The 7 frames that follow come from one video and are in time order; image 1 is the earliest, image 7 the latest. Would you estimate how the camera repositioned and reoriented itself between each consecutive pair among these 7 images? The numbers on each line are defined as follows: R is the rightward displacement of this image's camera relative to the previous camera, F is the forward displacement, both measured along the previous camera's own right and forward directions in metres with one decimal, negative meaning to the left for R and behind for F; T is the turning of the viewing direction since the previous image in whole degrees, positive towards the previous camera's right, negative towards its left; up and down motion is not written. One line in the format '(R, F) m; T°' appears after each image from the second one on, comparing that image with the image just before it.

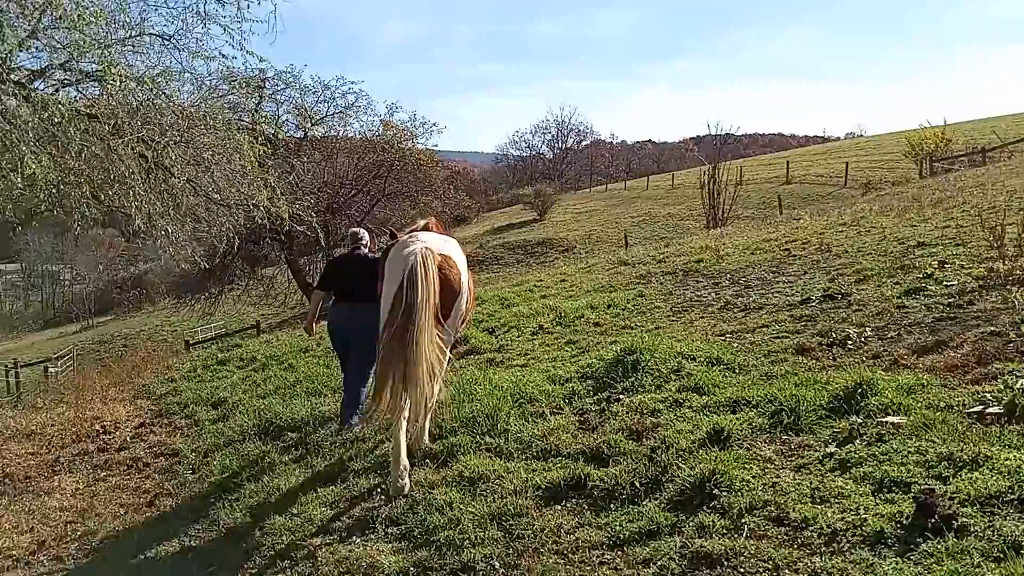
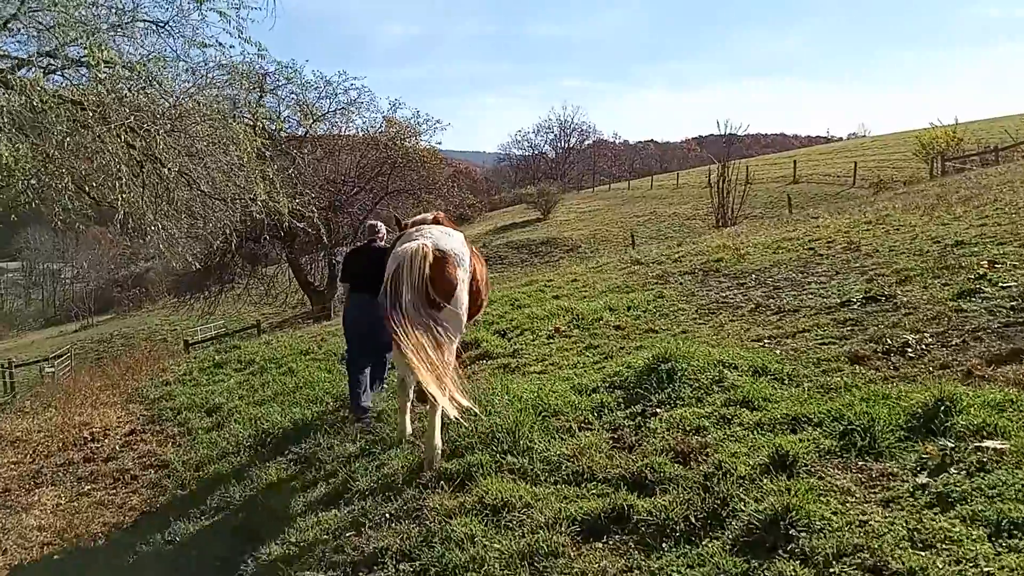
(-0.1, +0.5) m; 0°
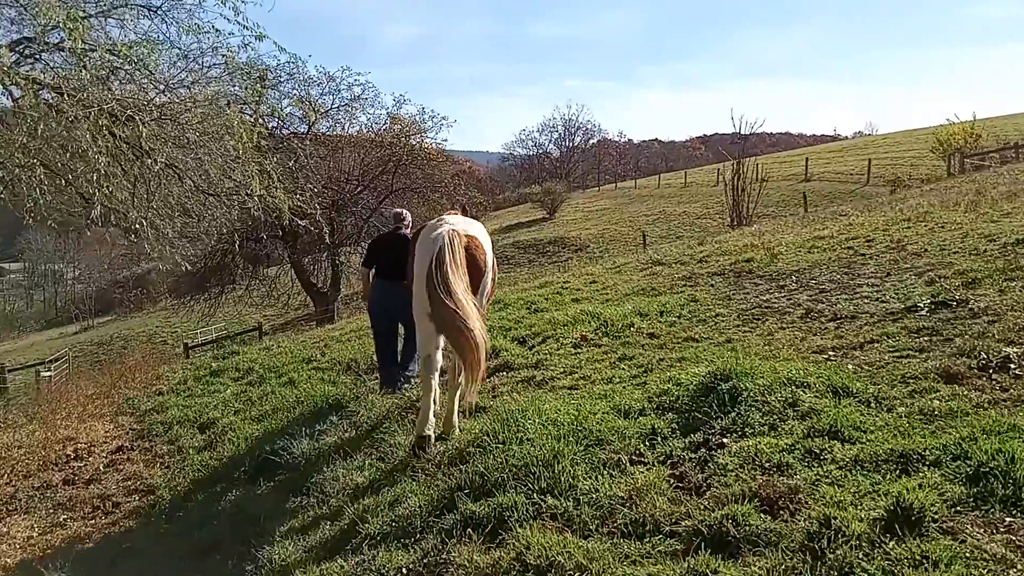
(-0.2, +0.7) m; 0°
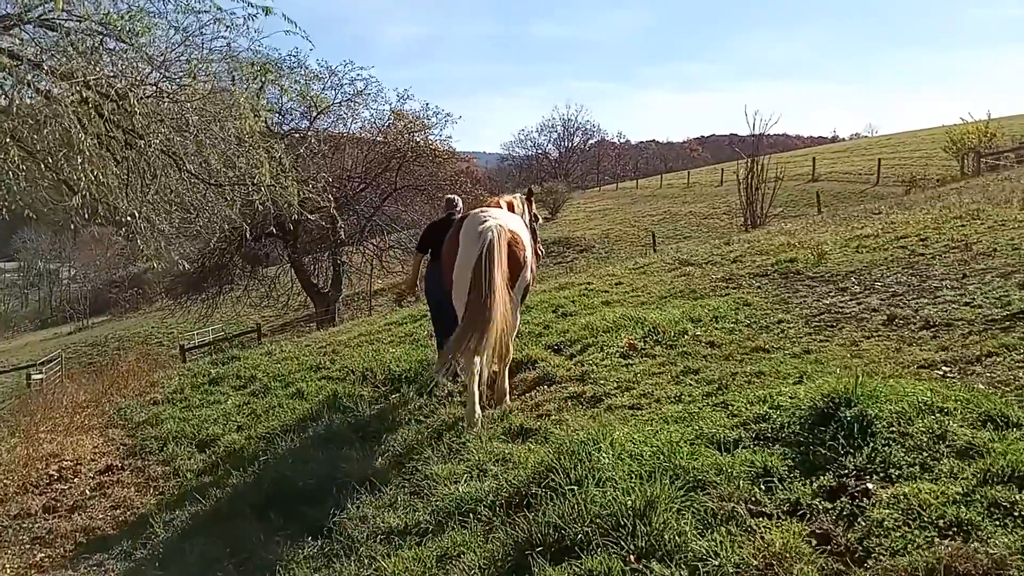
(-0.3, +0.8) m; 0°
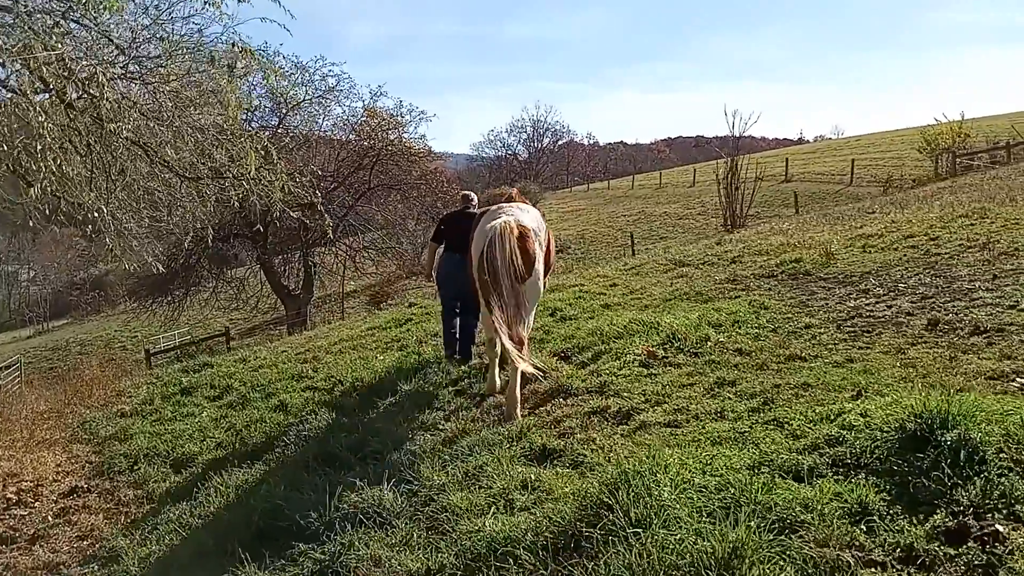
(-0.3, +0.5) m; +2°
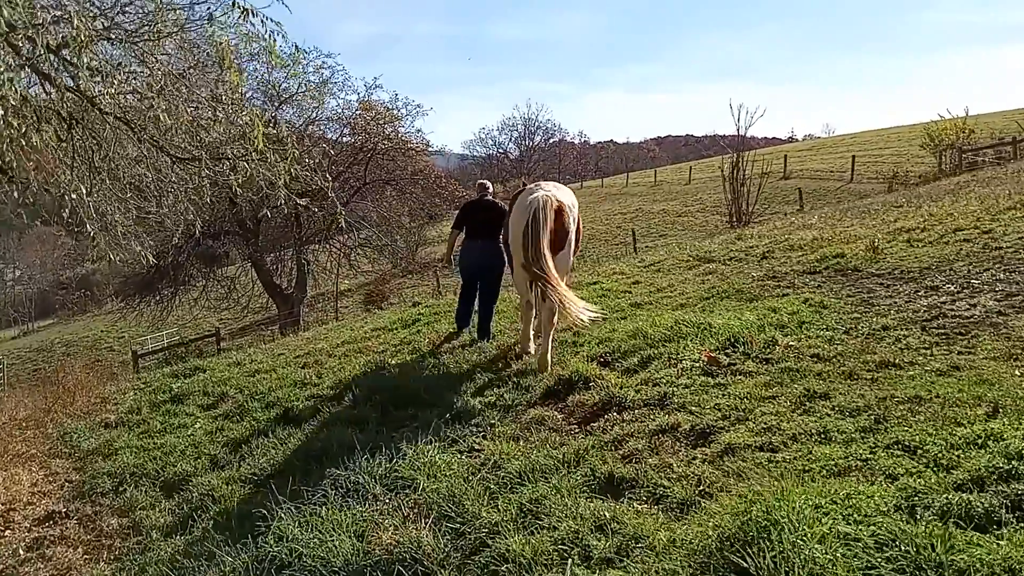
(-0.3, +0.7) m; +1°
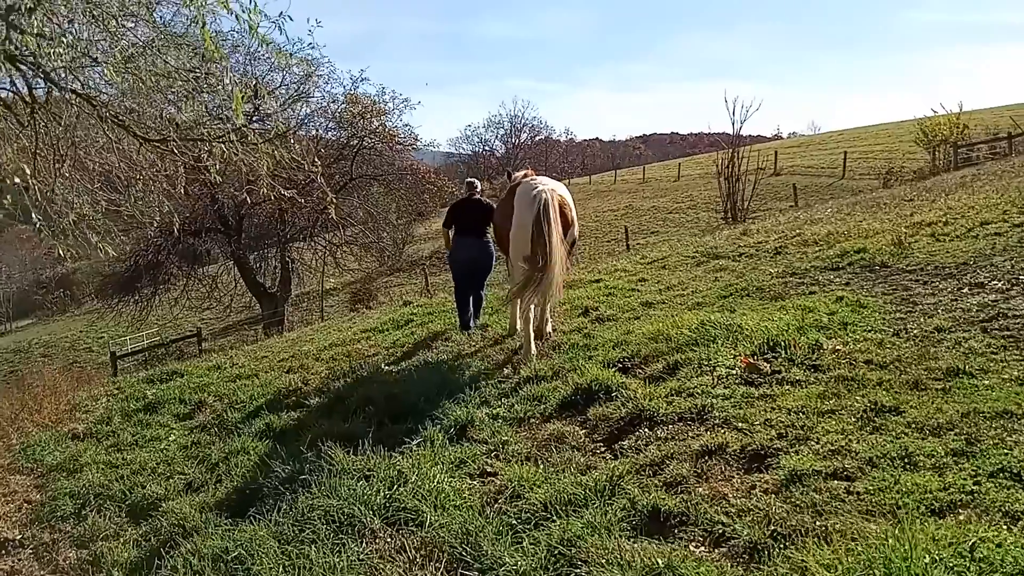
(-0.1, +0.6) m; +1°
